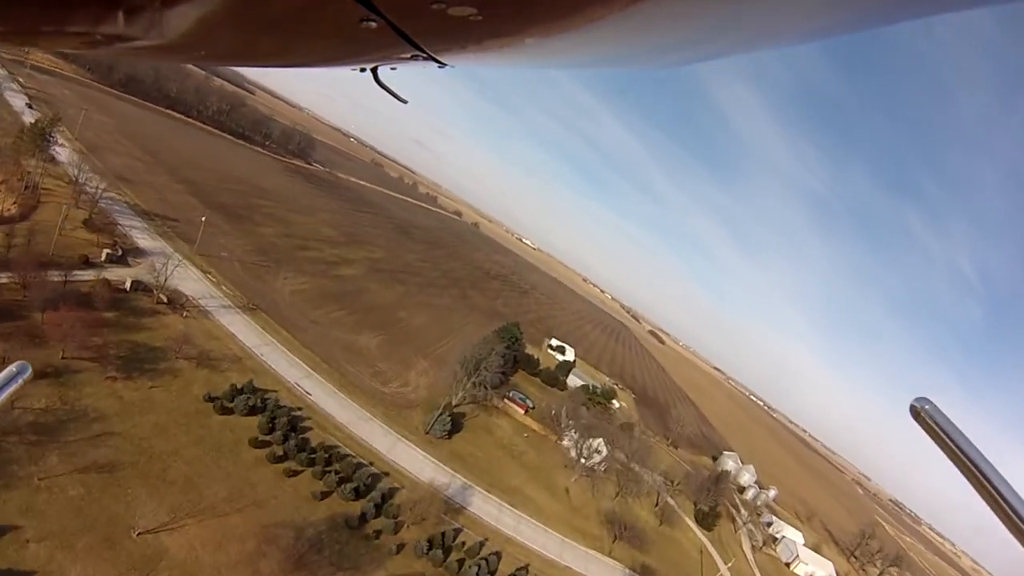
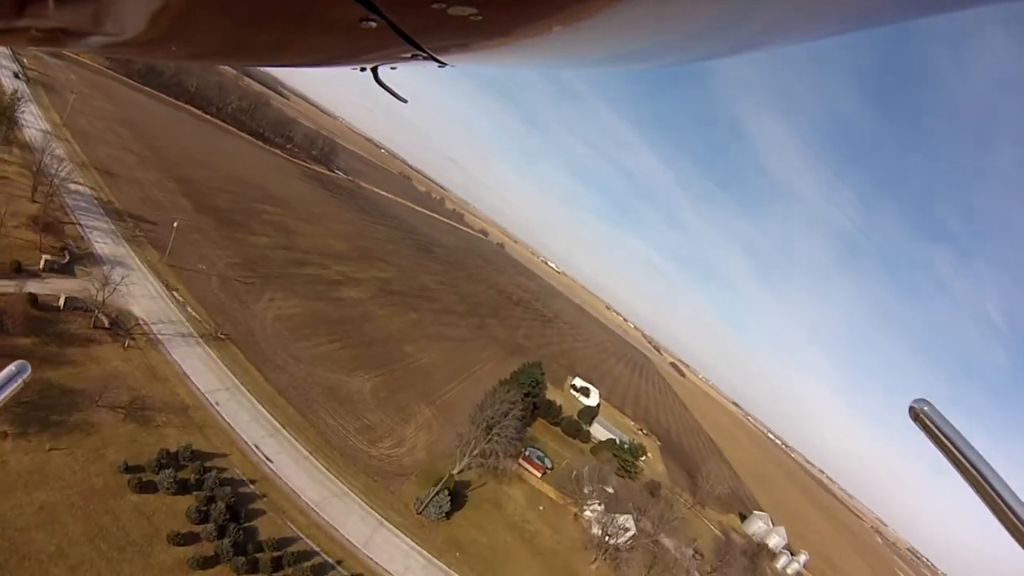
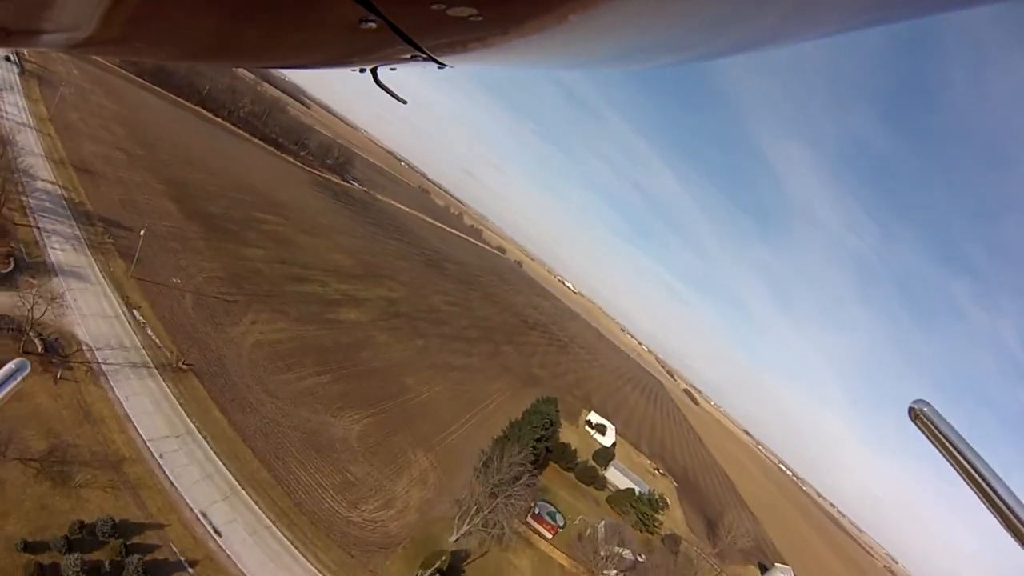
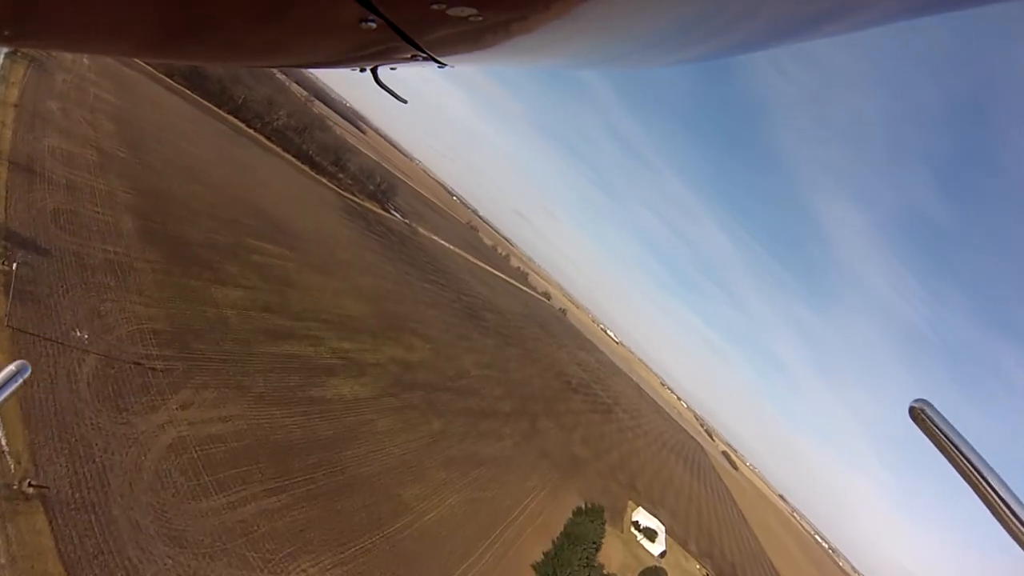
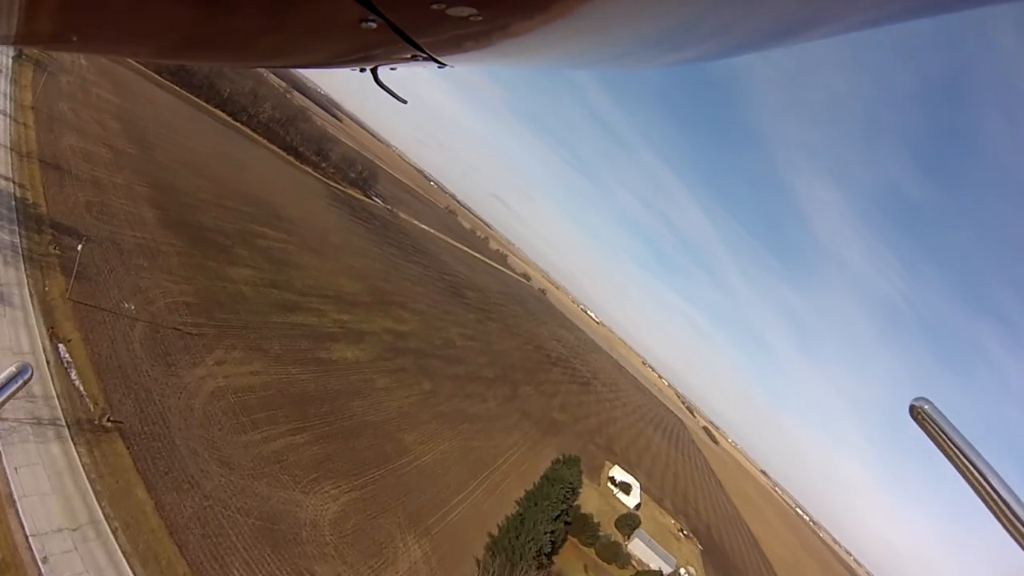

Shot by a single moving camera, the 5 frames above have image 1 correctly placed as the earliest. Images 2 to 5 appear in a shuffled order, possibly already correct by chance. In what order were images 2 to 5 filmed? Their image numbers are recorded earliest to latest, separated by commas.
2, 3, 5, 4
